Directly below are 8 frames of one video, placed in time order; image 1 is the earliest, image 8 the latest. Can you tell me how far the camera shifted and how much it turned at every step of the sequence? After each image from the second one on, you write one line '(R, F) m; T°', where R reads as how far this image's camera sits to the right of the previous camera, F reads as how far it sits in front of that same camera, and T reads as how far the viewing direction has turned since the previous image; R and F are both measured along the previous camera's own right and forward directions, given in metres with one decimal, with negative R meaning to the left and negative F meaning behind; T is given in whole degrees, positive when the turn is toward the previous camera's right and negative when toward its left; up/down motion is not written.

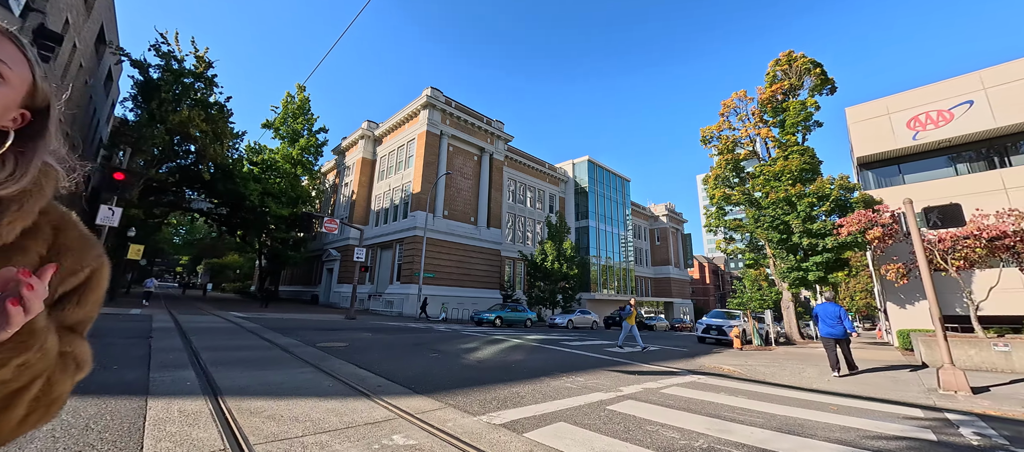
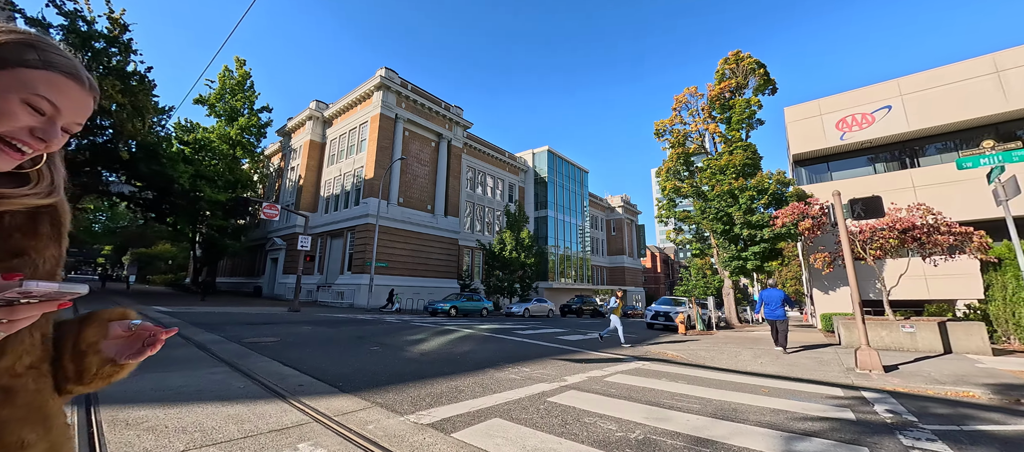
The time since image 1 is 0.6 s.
(+0.2, +0.2) m; +6°
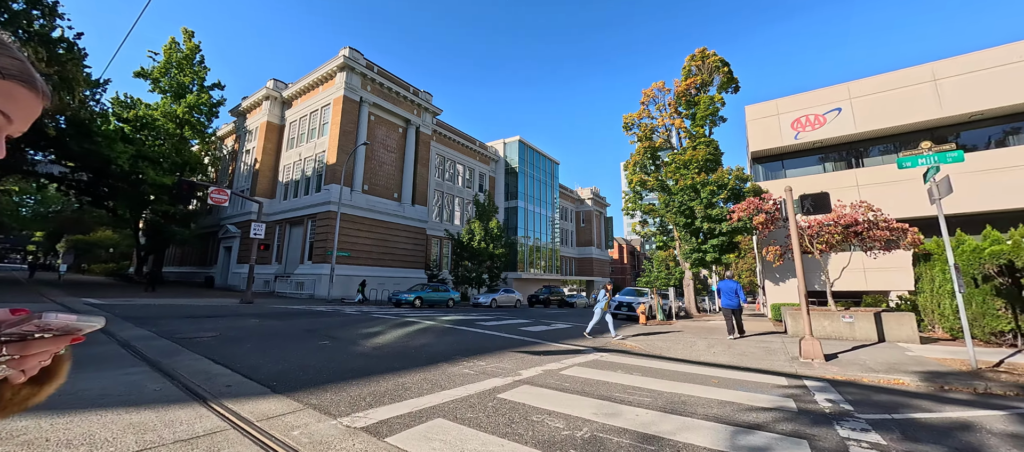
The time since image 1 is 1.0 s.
(+0.2, +0.2) m; +4°
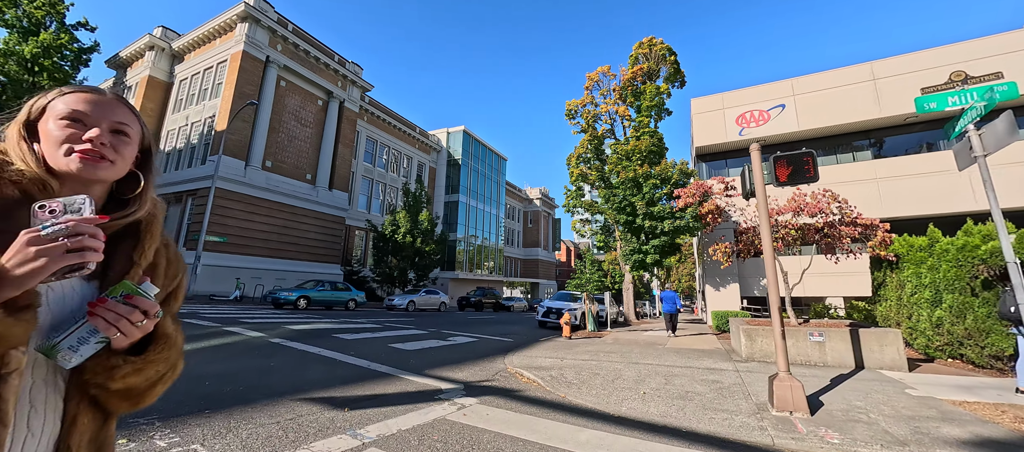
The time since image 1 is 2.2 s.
(+1.6, +2.8) m; +7°
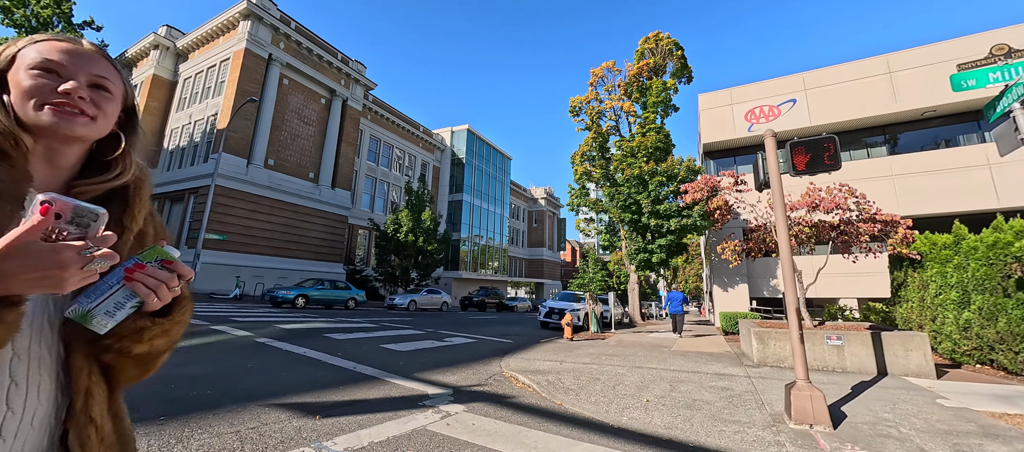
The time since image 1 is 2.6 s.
(+0.2, +0.4) m; -1°
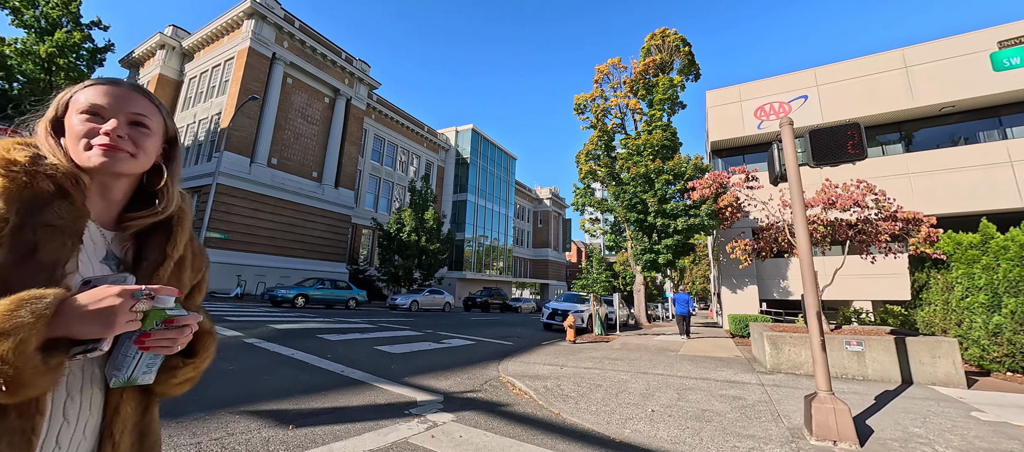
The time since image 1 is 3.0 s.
(+0.1, +0.3) m; -1°
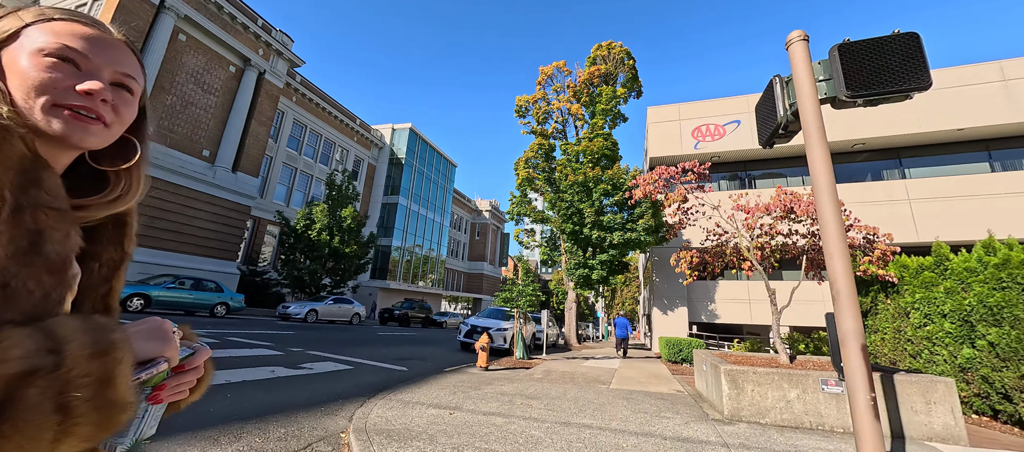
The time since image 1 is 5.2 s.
(+0.7, +1.9) m; +9°
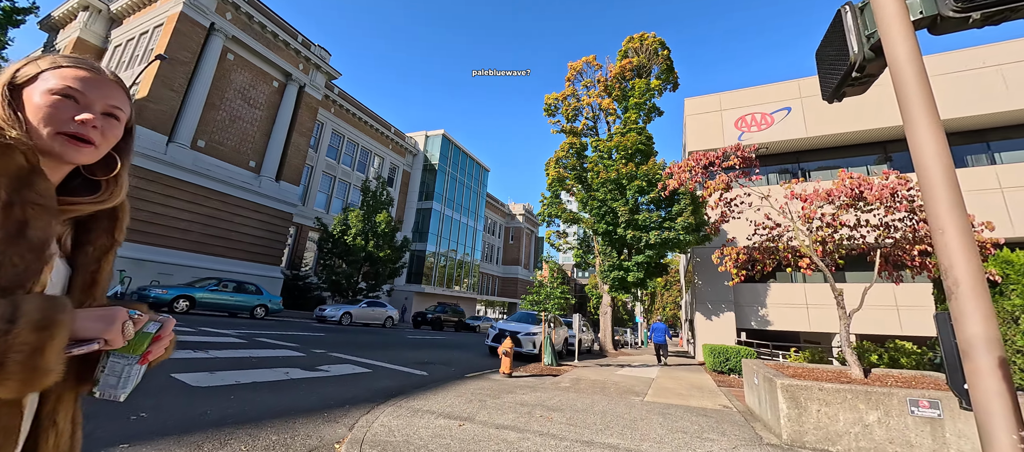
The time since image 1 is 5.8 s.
(+0.2, +0.5) m; -5°
